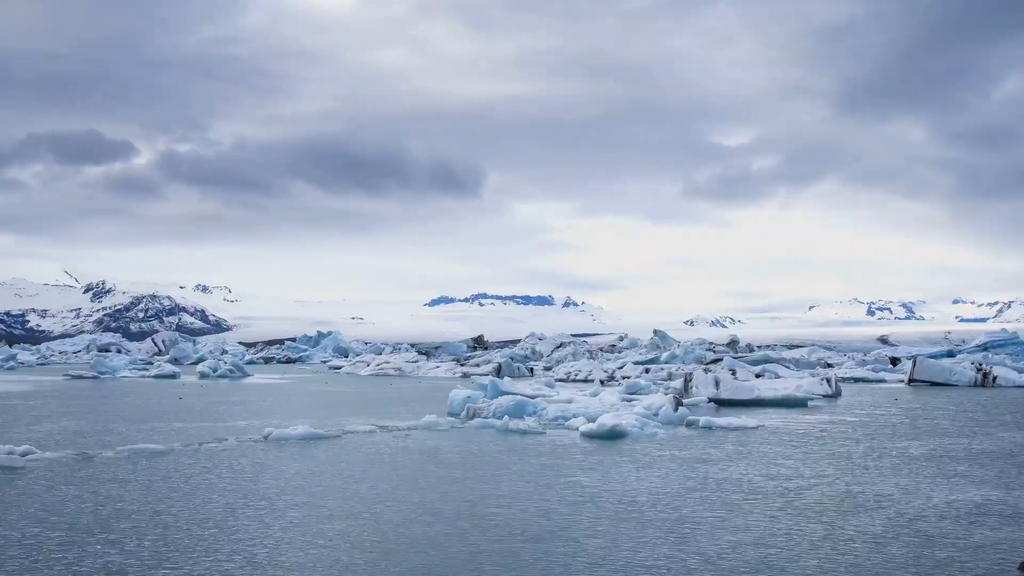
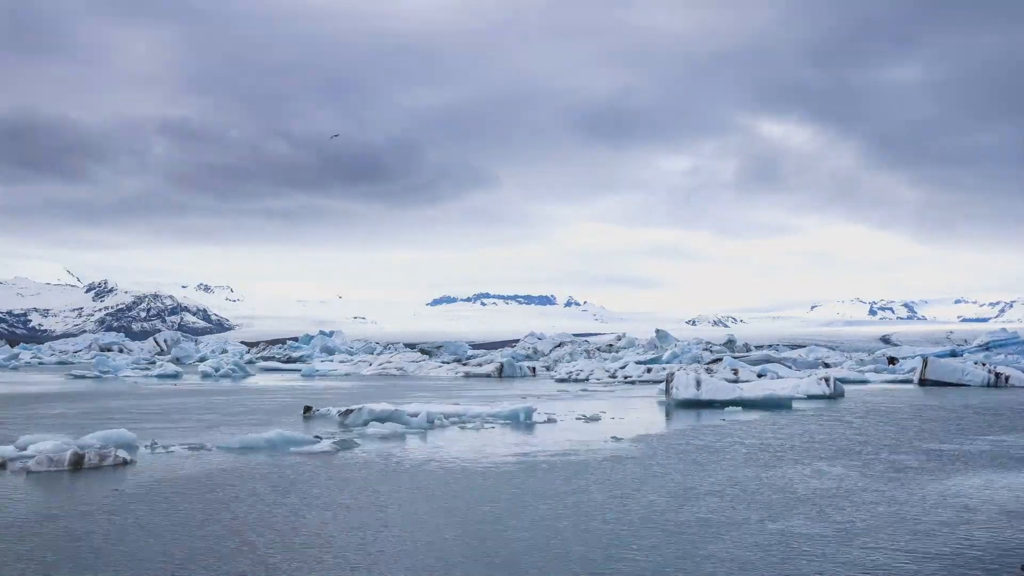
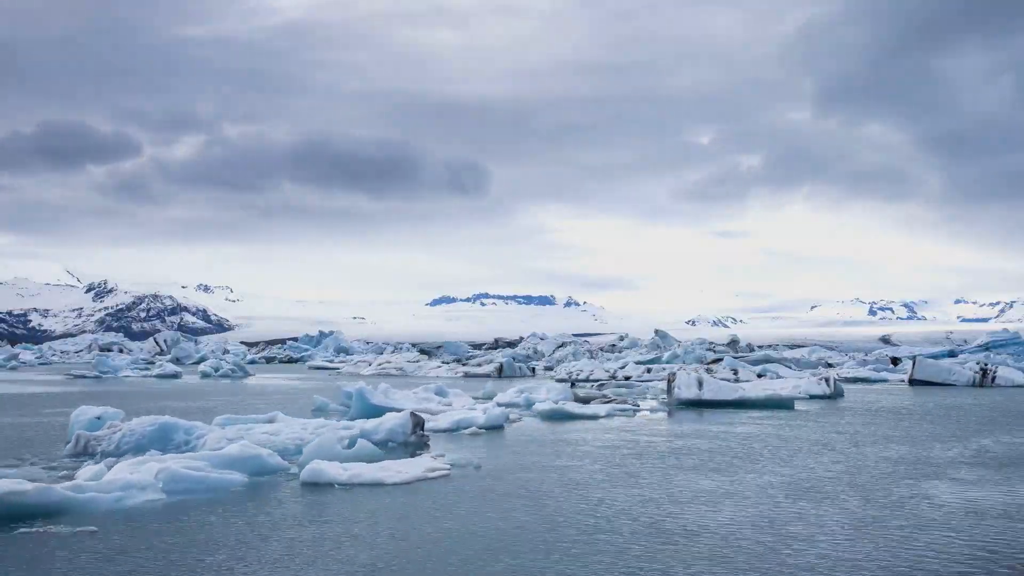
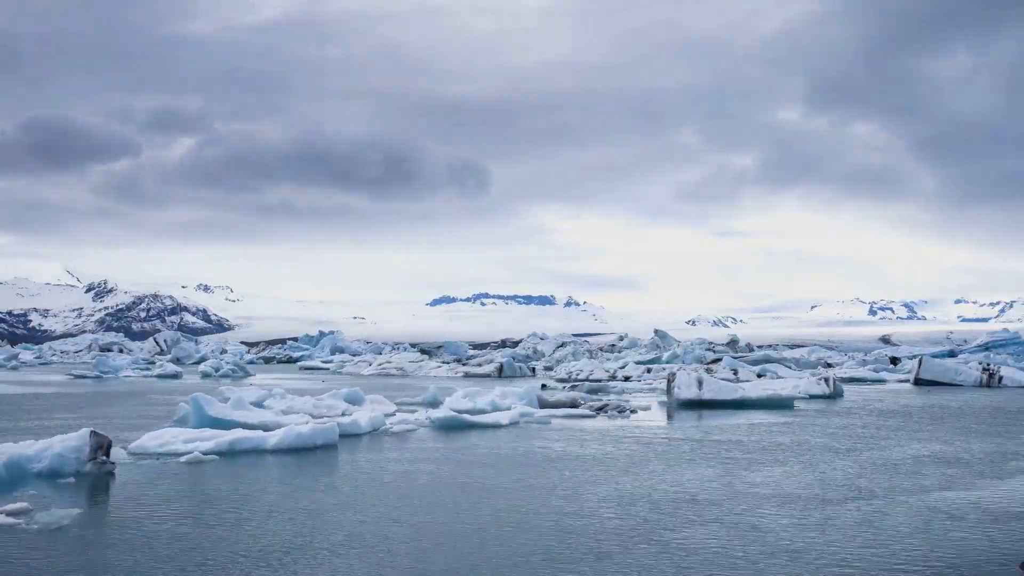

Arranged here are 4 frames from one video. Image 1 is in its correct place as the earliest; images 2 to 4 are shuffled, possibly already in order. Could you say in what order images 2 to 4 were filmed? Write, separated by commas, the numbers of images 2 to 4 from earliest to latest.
3, 4, 2
